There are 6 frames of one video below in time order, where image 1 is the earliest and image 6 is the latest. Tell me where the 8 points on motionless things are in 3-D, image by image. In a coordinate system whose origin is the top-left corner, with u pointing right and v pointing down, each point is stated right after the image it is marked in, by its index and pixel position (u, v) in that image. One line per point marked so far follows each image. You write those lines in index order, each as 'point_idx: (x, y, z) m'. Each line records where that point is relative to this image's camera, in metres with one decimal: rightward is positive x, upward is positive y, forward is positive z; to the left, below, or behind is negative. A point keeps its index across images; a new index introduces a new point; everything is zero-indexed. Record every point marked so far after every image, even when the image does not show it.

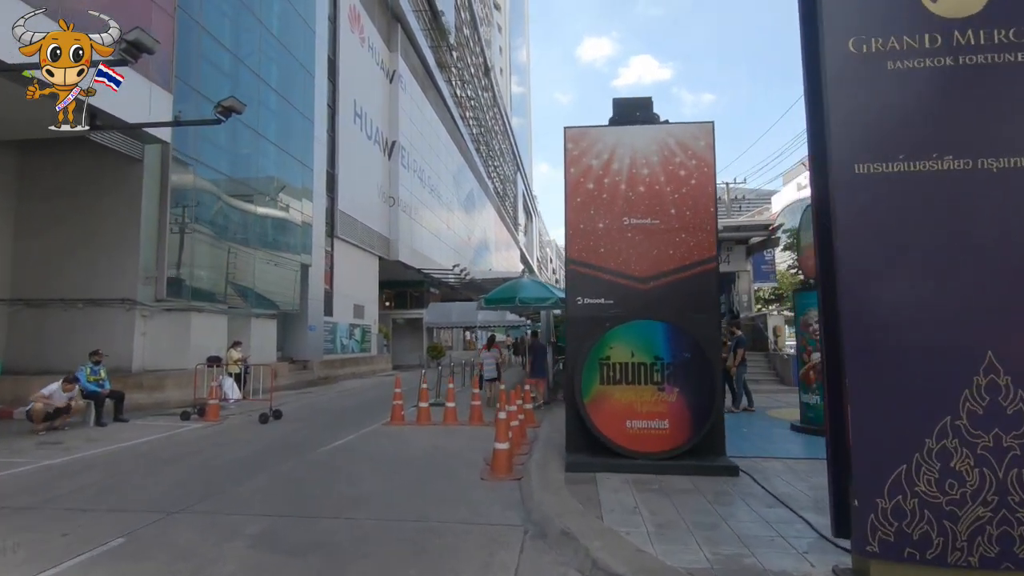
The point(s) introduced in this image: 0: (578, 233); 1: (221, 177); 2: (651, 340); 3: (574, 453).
0: (+1.0, +0.8, +8.4) m
1: (-10.1, +3.8, +19.1) m
2: (+2.0, -0.7, +7.8) m
3: (+0.9, -2.4, +7.9) m
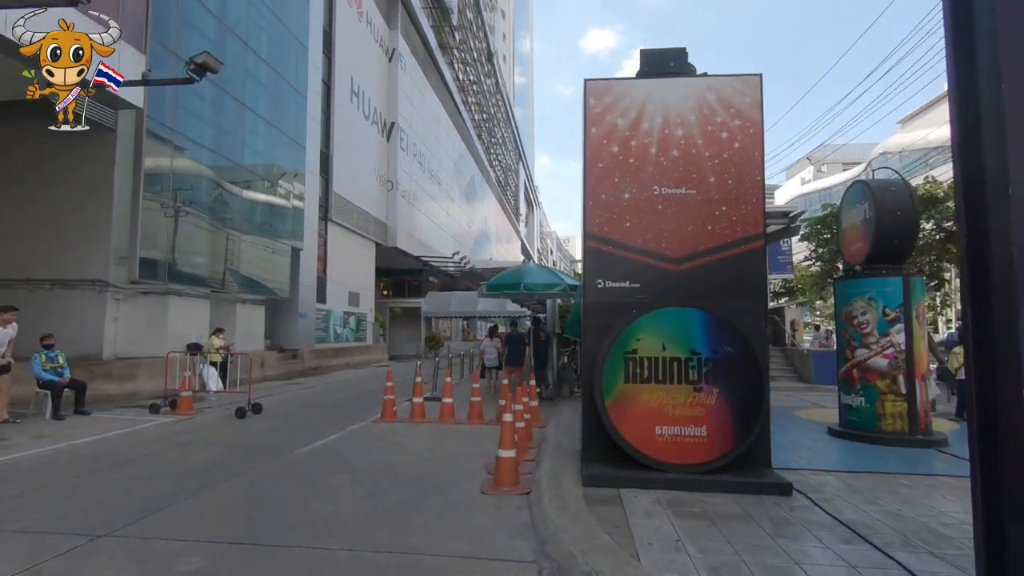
0: (+1.1, +1.1, +7.1) m
1: (-9.9, +4.4, +17.7) m
2: (+2.1, -0.5, +6.5) m
3: (+1.0, -2.1, +6.7) m
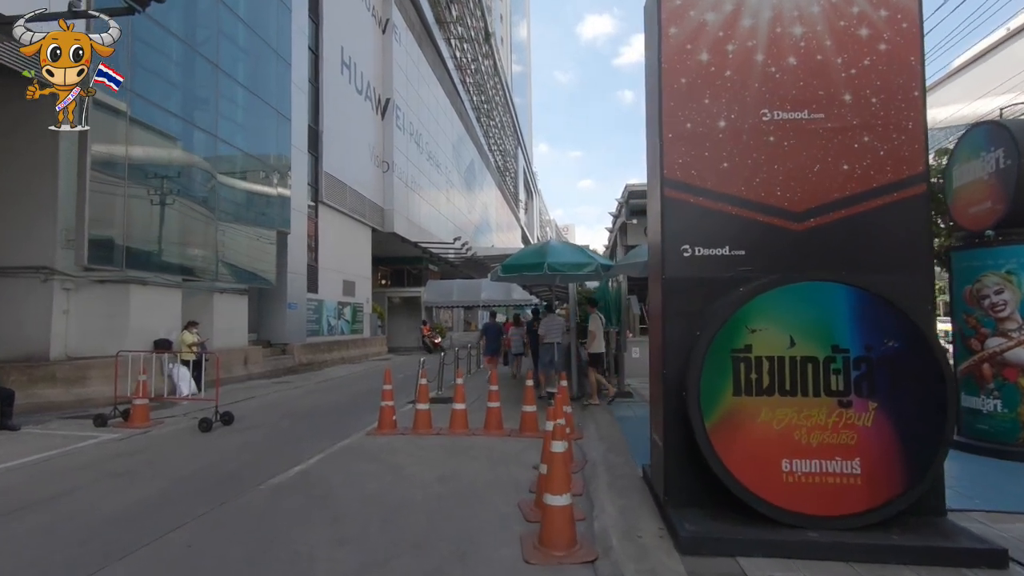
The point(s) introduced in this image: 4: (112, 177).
0: (+1.5, +1.4, +5.0) m
1: (-9.6, +4.7, +15.5) m
2: (+2.5, -0.2, +4.4) m
3: (+1.4, -1.9, +4.6) m
4: (-9.7, +2.7, +13.3) m
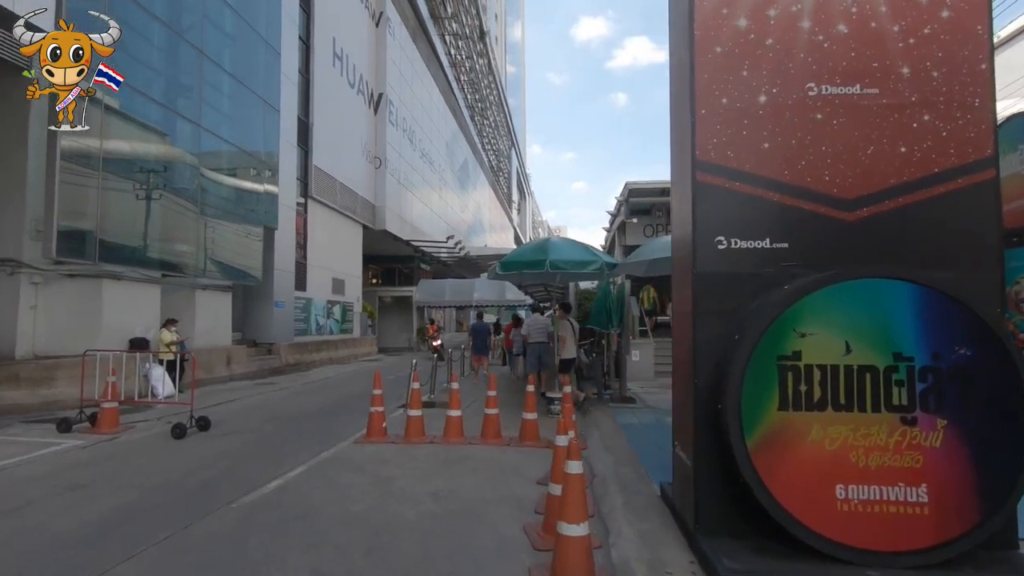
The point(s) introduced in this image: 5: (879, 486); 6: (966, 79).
0: (+1.6, +1.4, +4.4) m
1: (-9.6, +4.9, +14.7) m
2: (+2.6, -0.2, +3.8) m
3: (+1.5, -1.8, +4.0) m
4: (-9.7, +2.8, +12.5) m
5: (+2.5, -1.3, +3.7) m
6: (+3.5, +1.6, +4.2) m
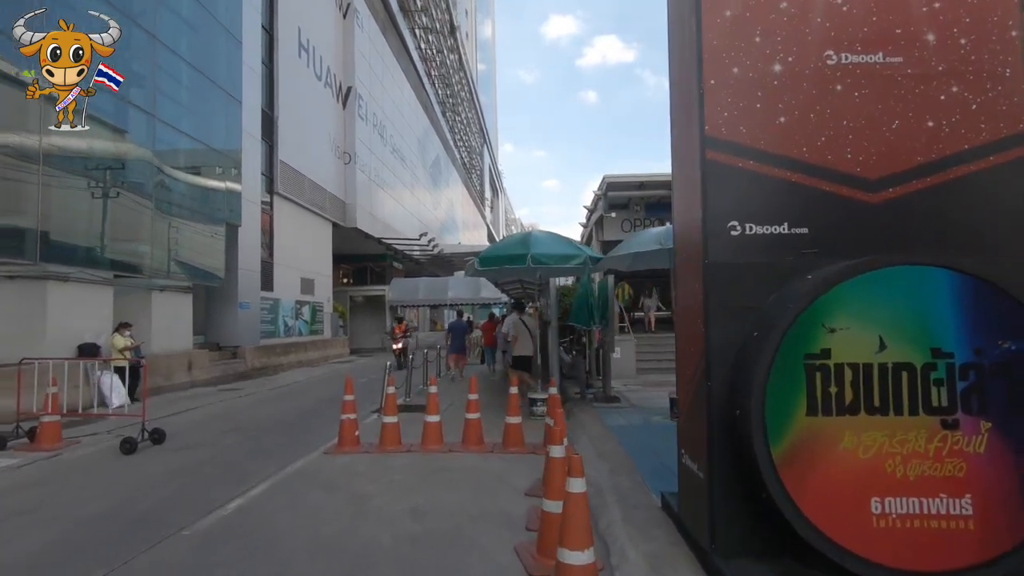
0: (+1.5, +1.4, +3.9) m
1: (-10.2, +4.8, +13.7) m
2: (+2.5, -0.1, +3.4) m
3: (+1.4, -1.8, +3.5) m
4: (-10.2, +2.8, +11.5) m
5: (+2.4, -1.3, +3.3) m
6: (+3.4, +1.7, +3.8) m
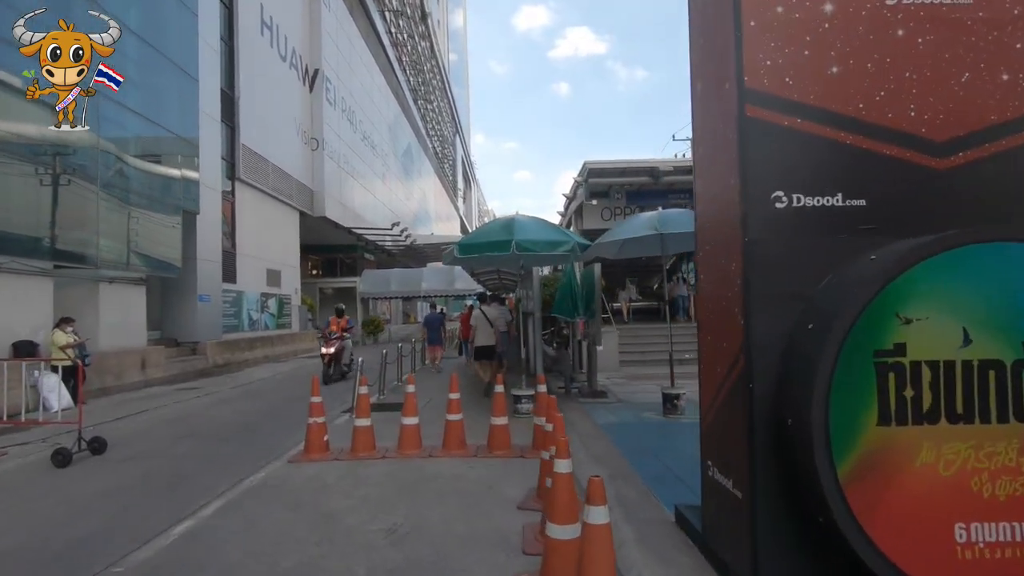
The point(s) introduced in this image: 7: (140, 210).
0: (+1.5, +1.5, +3.2) m
1: (-10.7, +5.0, +12.4) m
2: (+2.6, 0.0, +2.8) m
3: (+1.5, -1.7, +2.9) m
4: (-10.6, +2.9, +10.2) m
5: (+2.5, -1.2, +2.7) m
6: (+3.4, +1.8, +3.3) m
7: (-10.7, +2.3, +15.1) m
